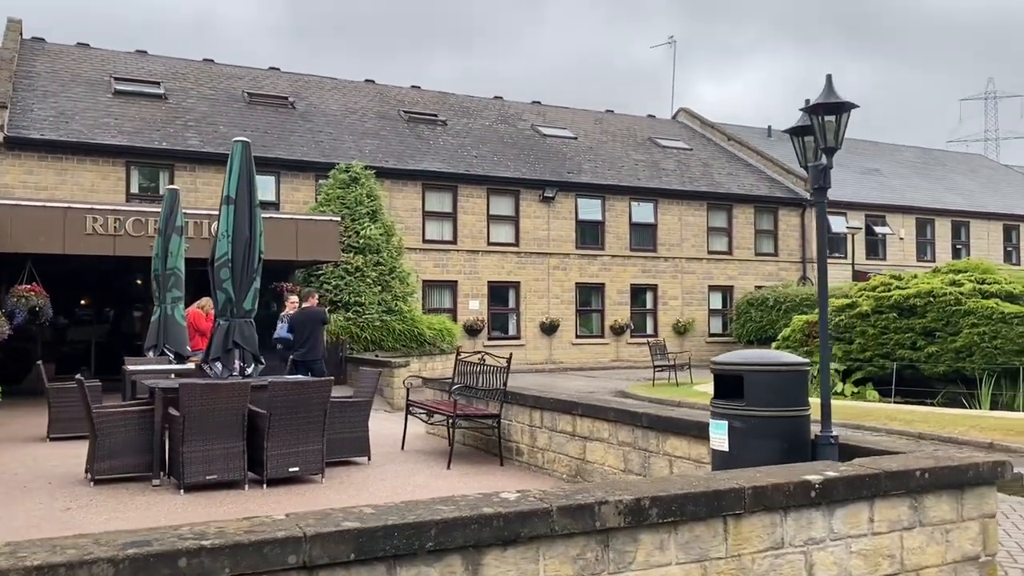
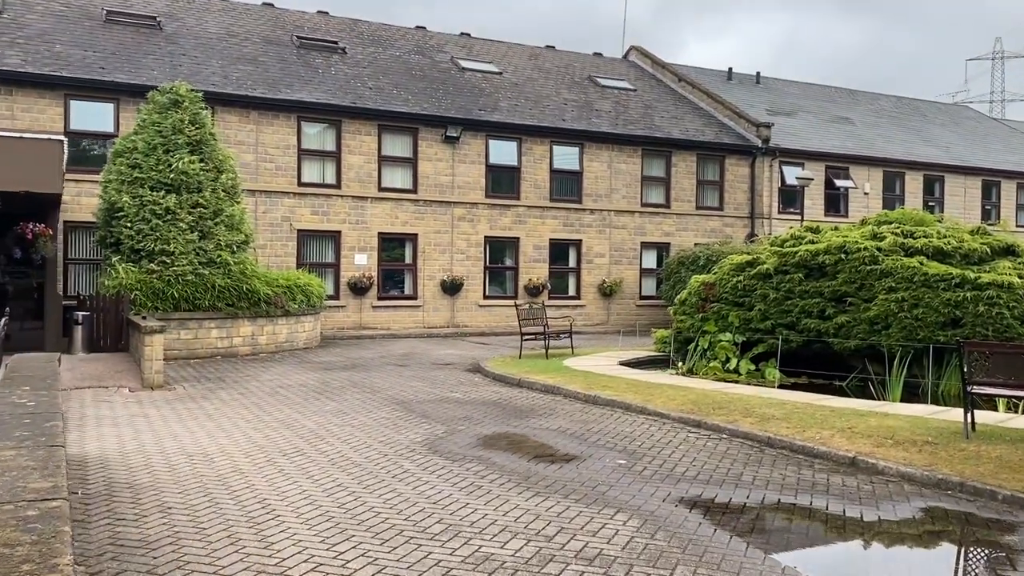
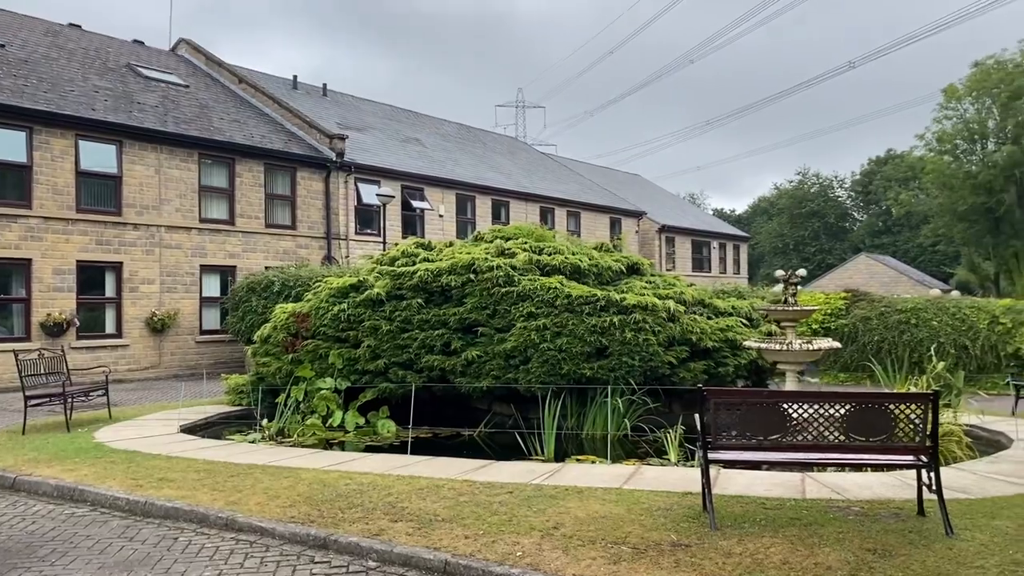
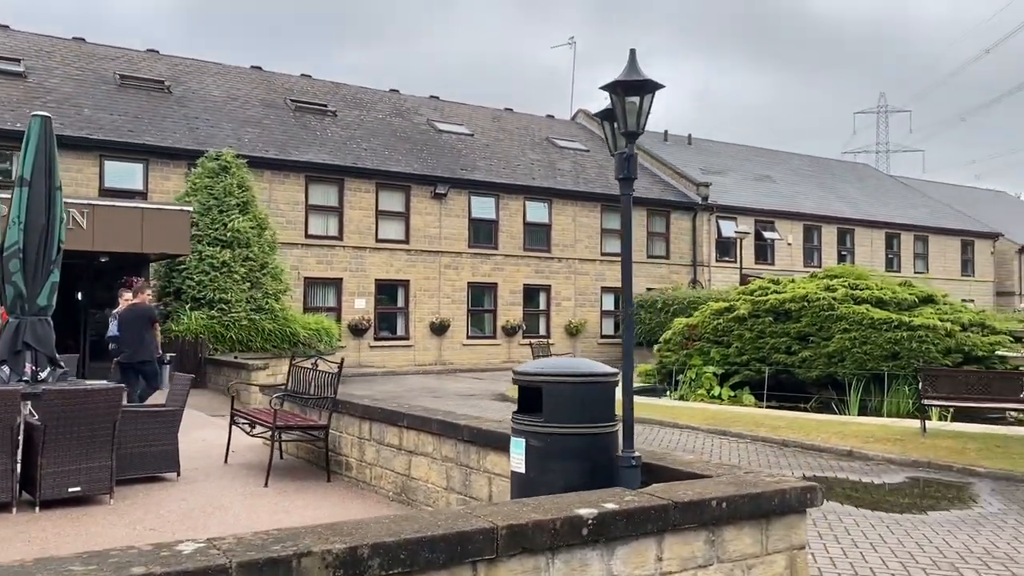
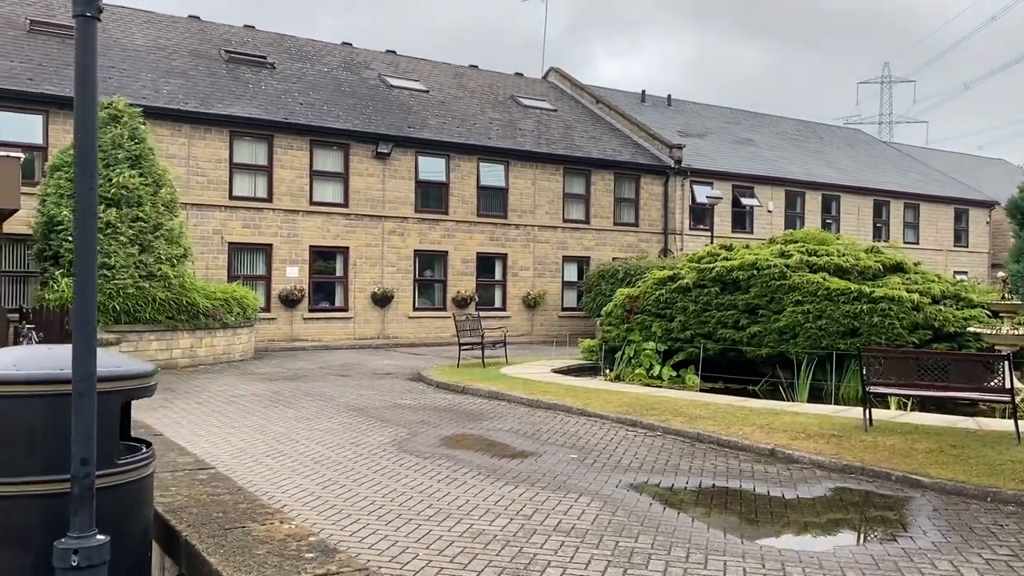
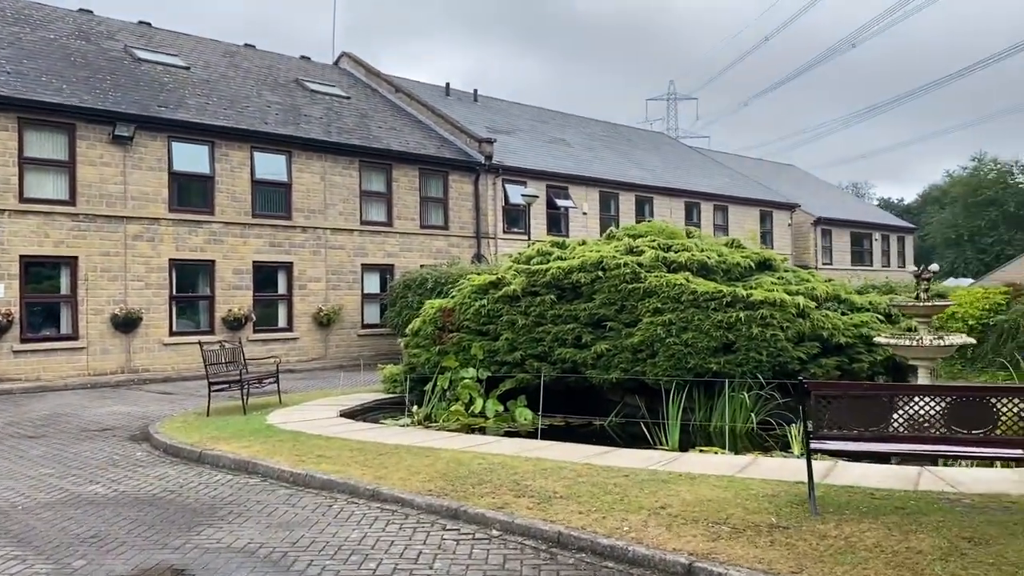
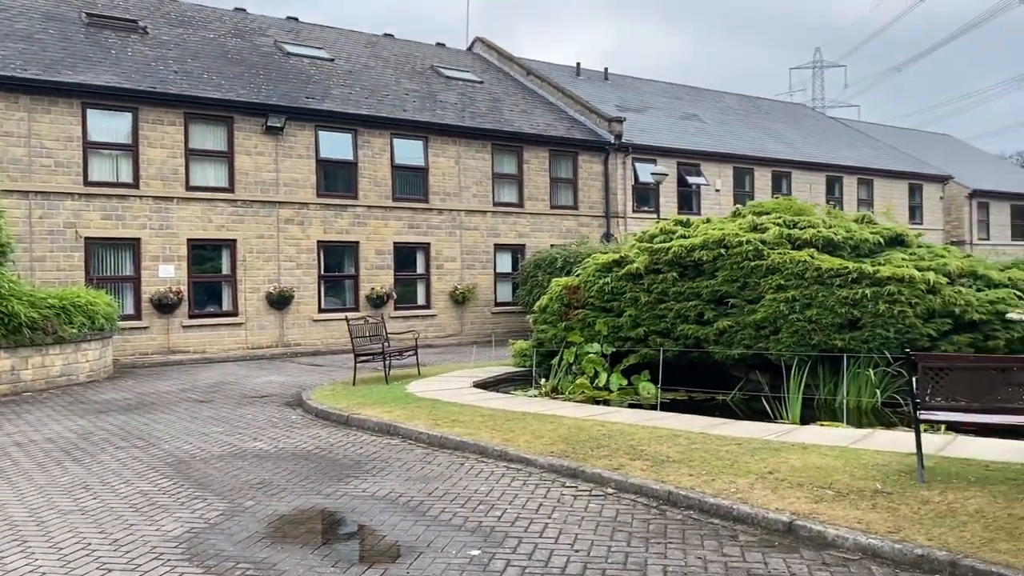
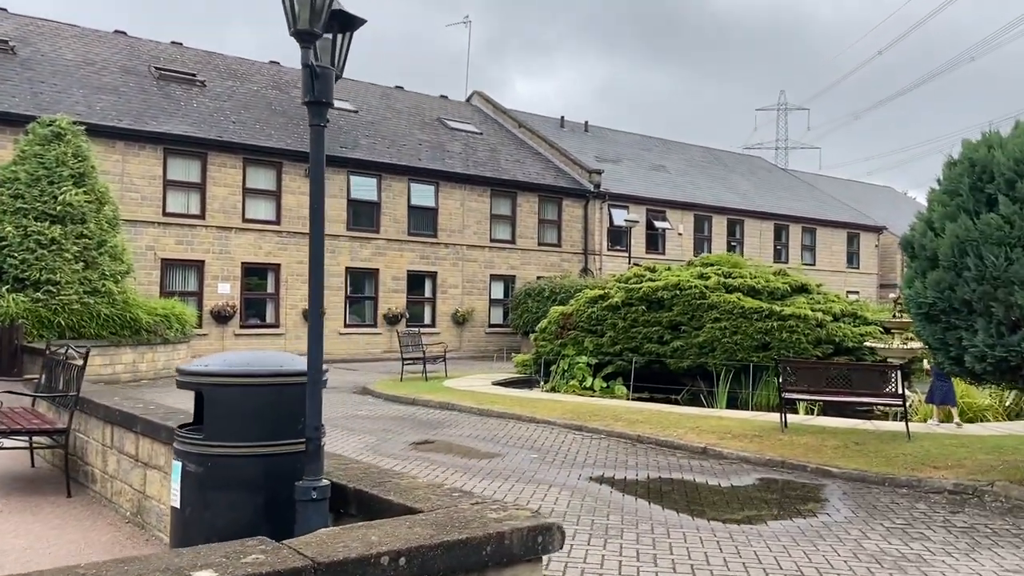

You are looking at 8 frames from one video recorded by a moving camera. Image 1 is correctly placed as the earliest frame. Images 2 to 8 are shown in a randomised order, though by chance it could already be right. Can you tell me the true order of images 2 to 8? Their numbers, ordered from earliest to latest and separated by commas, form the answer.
4, 8, 5, 2, 7, 6, 3
